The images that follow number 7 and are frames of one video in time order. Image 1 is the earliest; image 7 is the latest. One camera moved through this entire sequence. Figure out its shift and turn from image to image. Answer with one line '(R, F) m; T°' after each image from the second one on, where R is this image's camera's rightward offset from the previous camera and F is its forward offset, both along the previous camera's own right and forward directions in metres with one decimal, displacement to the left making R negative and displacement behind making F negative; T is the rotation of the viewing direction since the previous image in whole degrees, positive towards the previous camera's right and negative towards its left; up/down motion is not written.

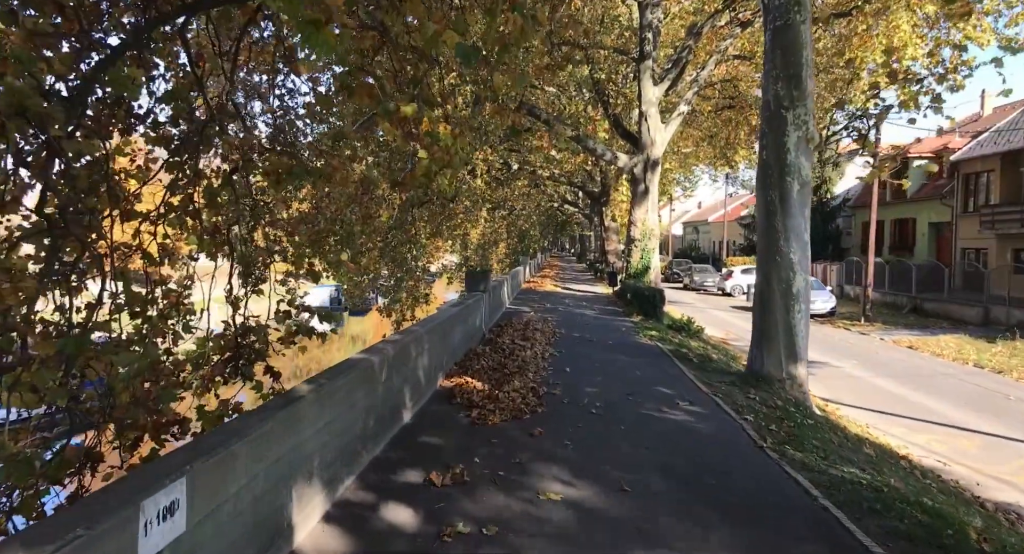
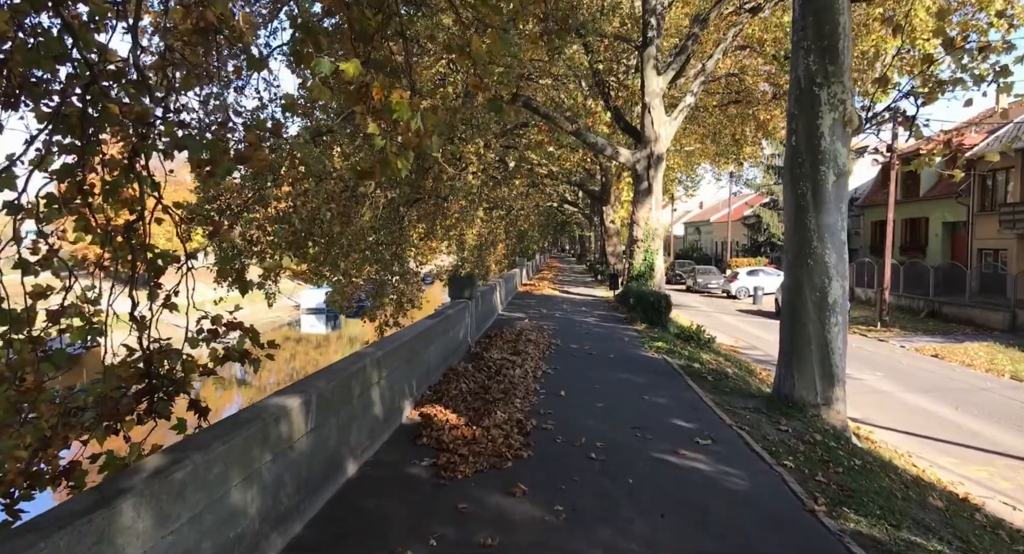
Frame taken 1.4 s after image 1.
(+0.2, +1.1) m; 0°
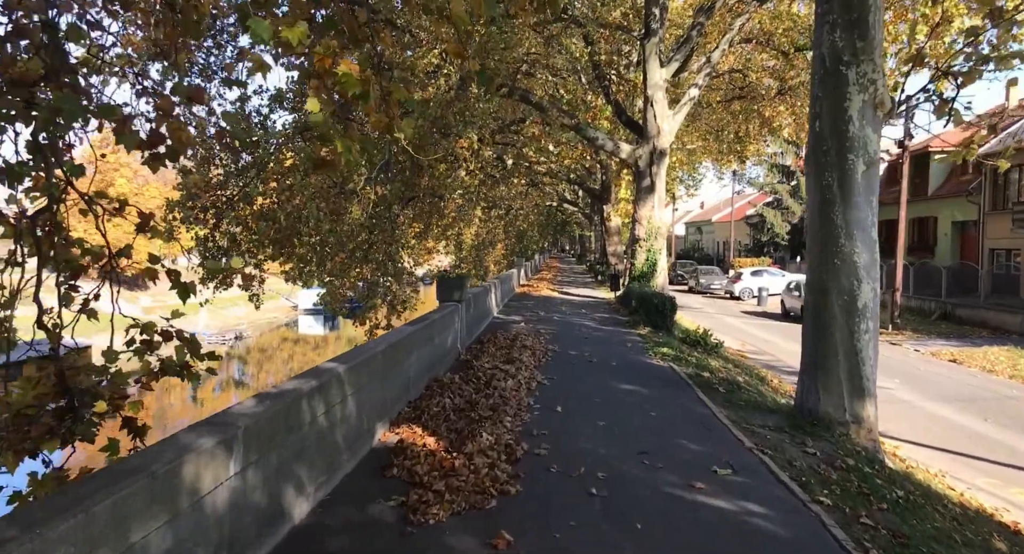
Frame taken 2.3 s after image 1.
(+0.1, +0.7) m; 0°
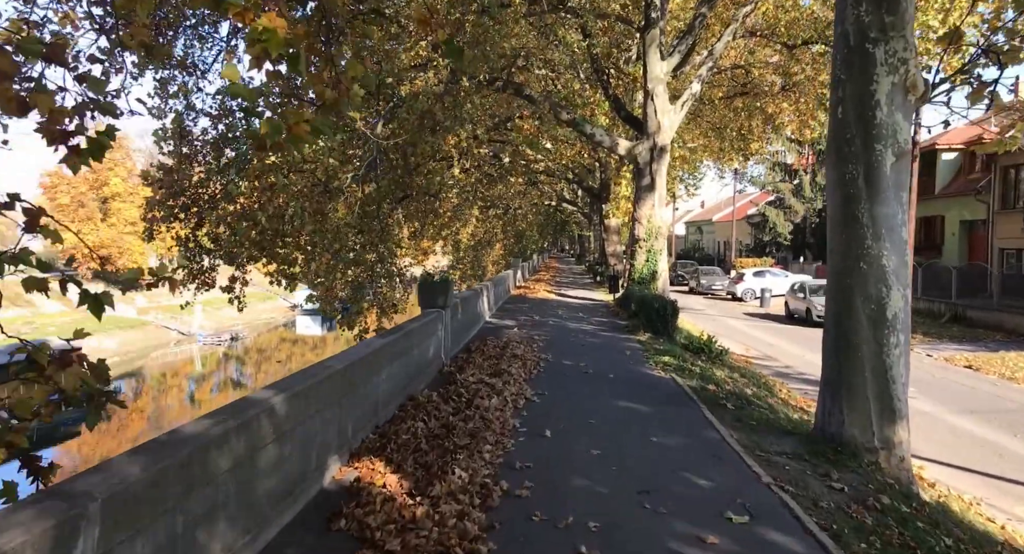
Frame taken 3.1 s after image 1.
(+0.2, +0.7) m; 0°
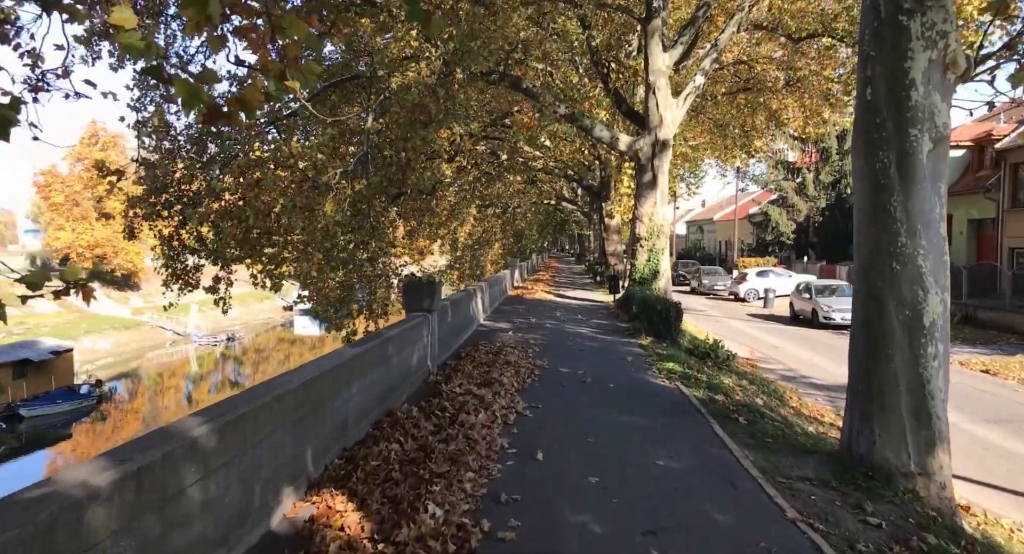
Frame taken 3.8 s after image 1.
(+0.1, +0.6) m; 0°
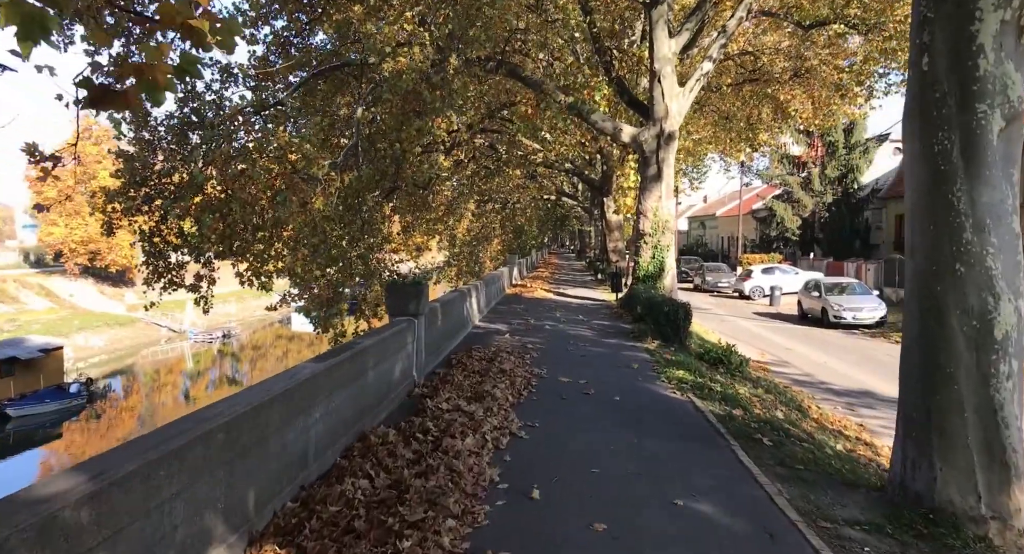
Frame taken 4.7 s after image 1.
(+0.1, +0.7) m; 0°
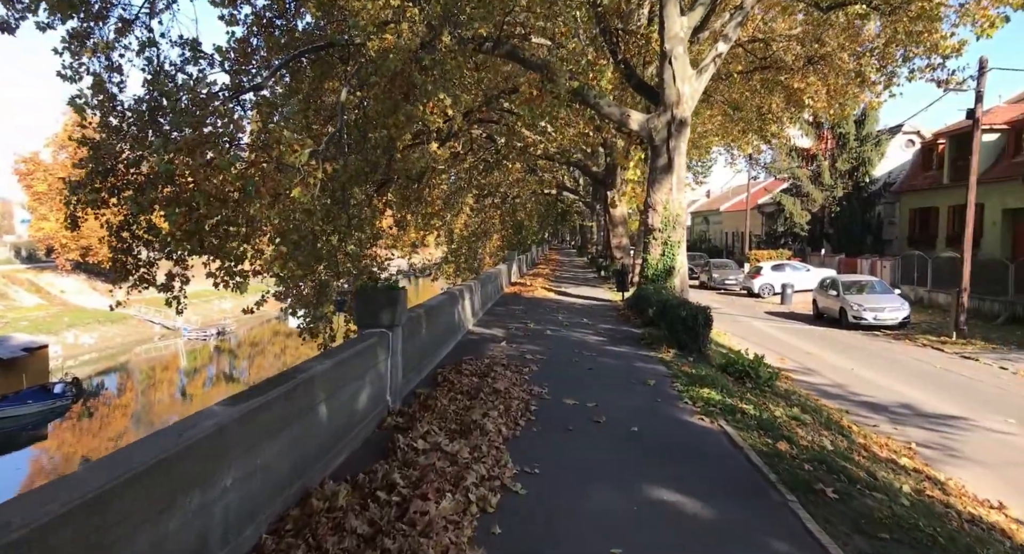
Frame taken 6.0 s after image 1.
(+0.1, +1.1) m; 0°
